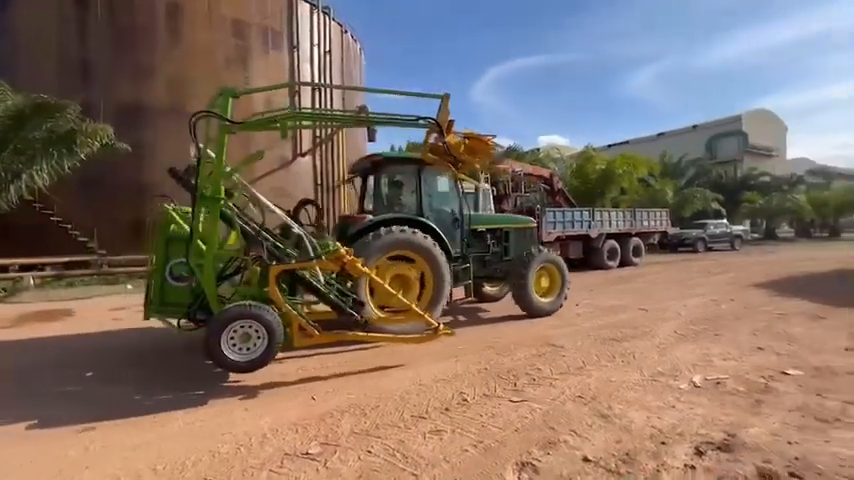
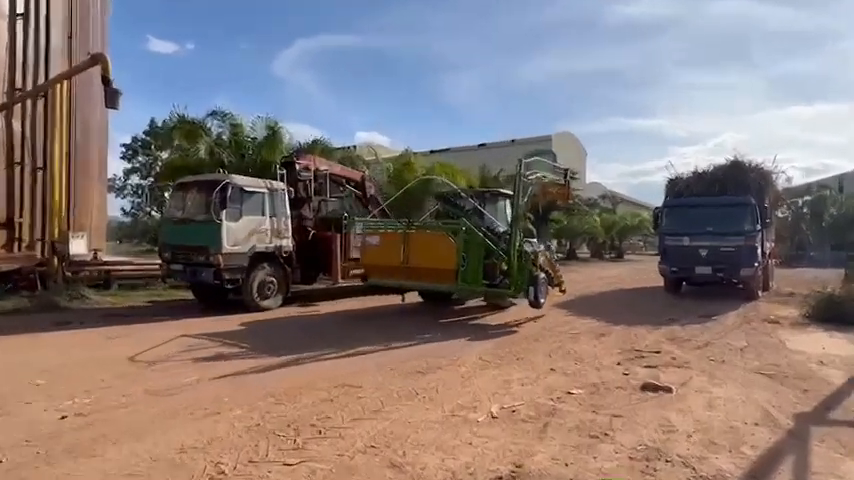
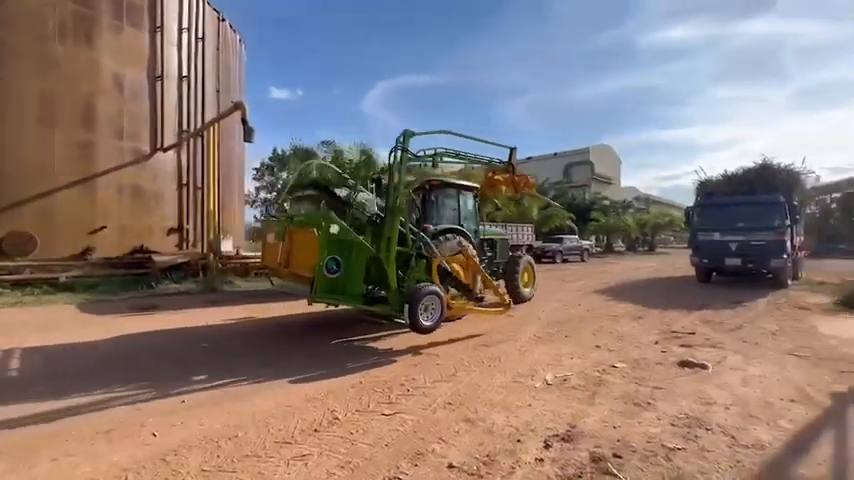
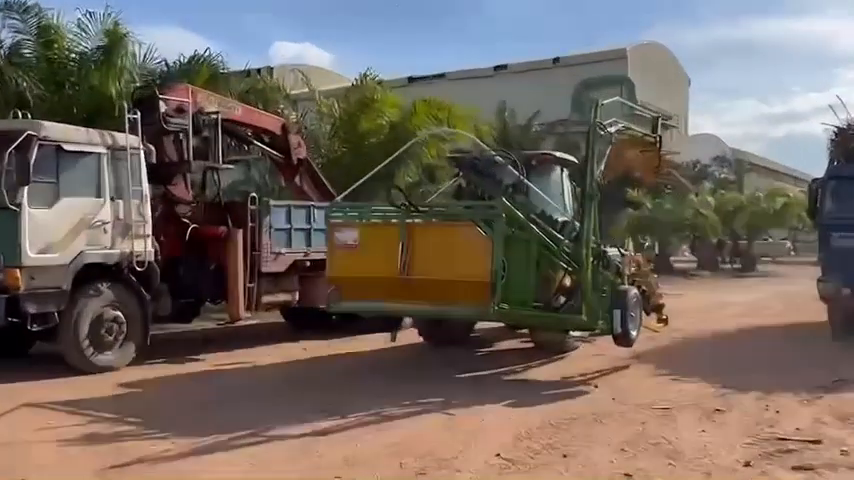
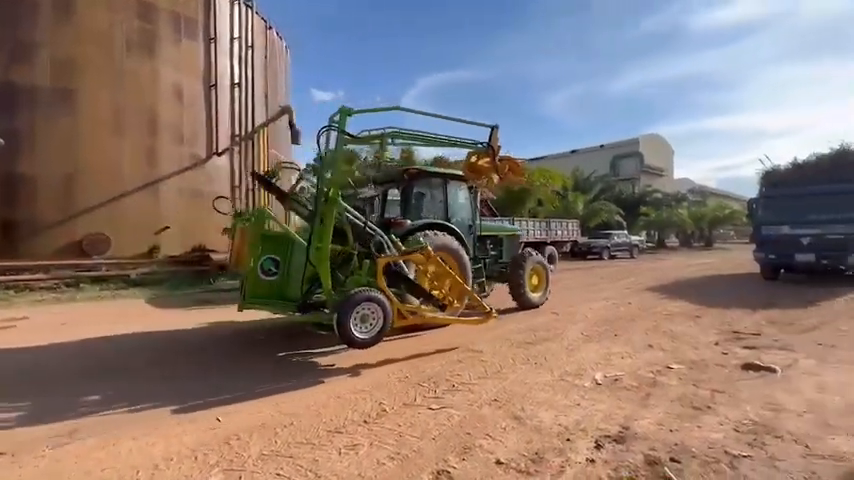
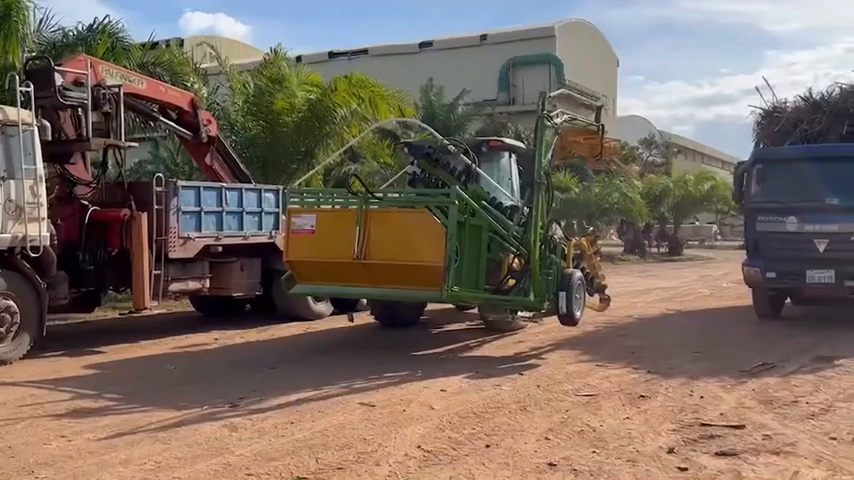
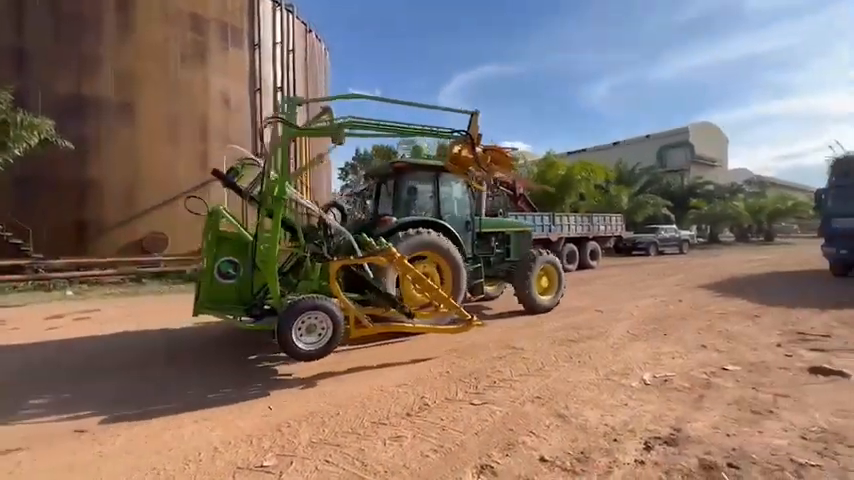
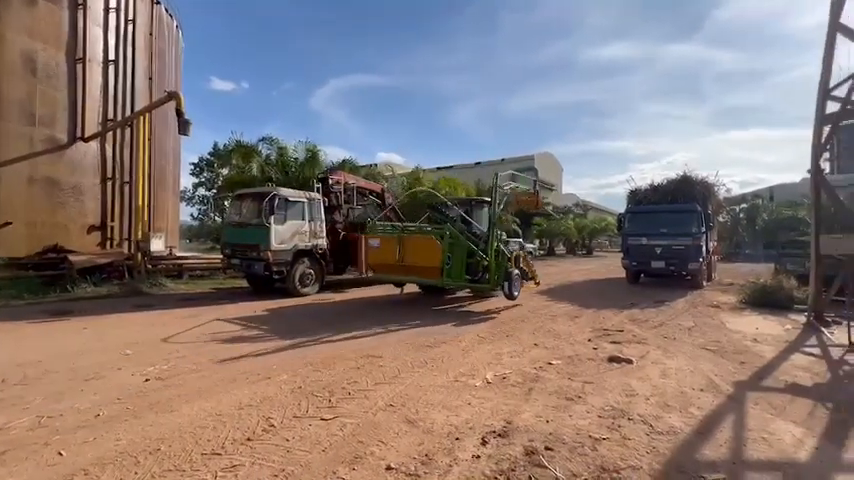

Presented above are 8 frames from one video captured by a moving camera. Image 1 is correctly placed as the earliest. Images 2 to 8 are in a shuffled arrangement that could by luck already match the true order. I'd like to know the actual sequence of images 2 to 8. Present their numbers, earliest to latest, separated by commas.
7, 5, 3, 8, 2, 4, 6
